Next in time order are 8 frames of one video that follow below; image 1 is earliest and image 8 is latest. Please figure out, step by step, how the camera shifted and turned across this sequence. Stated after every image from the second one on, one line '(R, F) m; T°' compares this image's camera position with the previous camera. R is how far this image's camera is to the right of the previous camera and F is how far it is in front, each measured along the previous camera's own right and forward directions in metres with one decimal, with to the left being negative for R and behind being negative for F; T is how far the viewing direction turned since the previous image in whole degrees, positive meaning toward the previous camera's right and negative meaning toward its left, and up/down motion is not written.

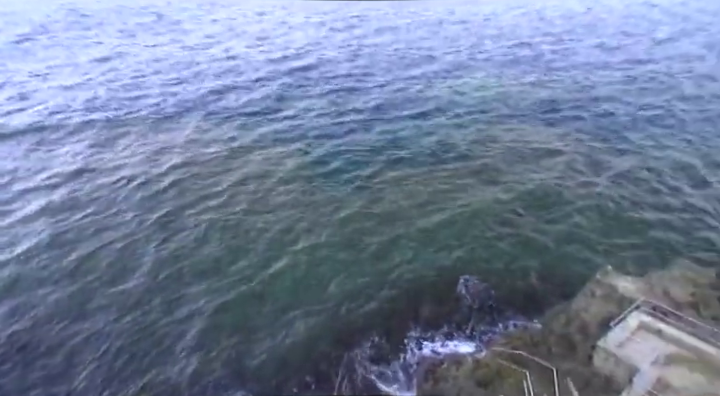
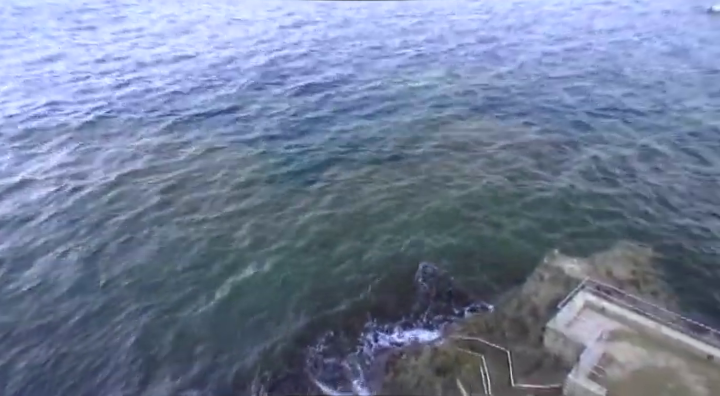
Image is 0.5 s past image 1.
(+0.2, +0.1) m; +5°
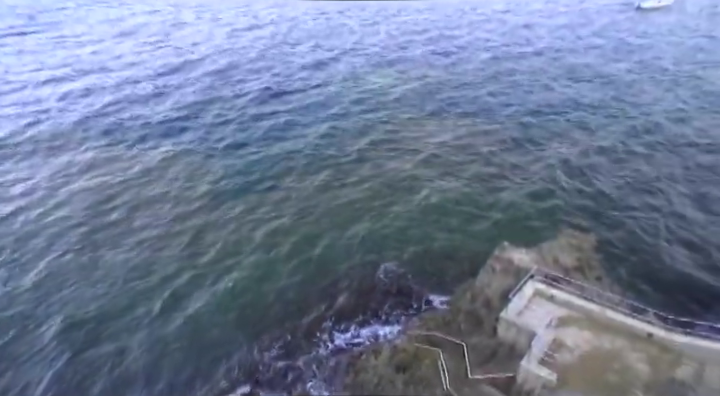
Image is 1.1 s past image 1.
(+0.3, 0.0) m; +5°
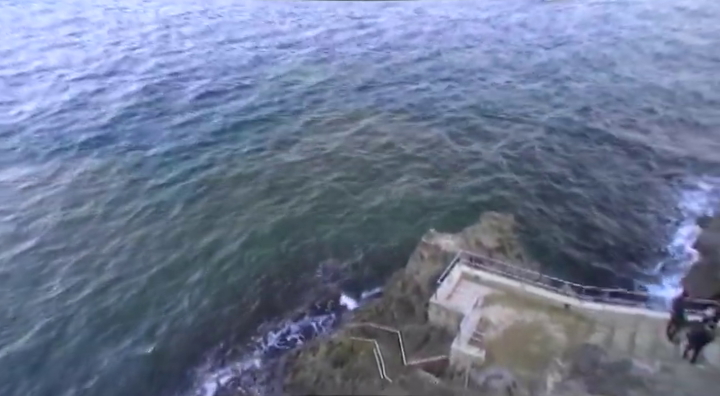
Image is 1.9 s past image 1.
(+0.4, 0.0) m; +7°
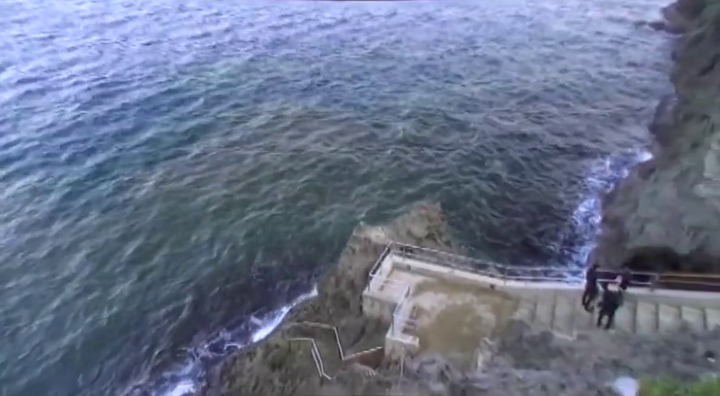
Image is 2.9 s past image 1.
(+0.4, +0.1) m; +7°
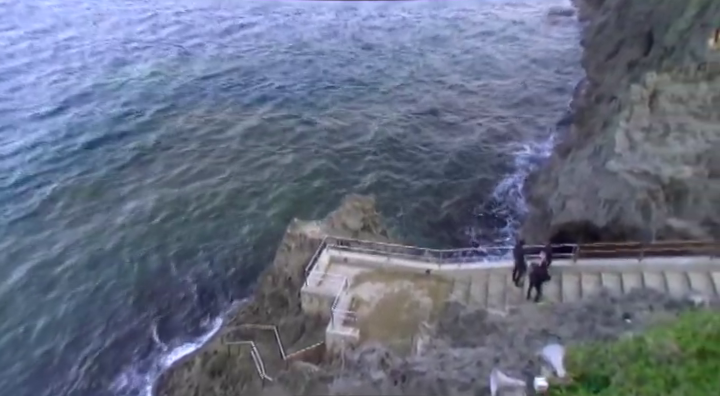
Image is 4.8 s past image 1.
(+0.4, +0.1) m; +7°
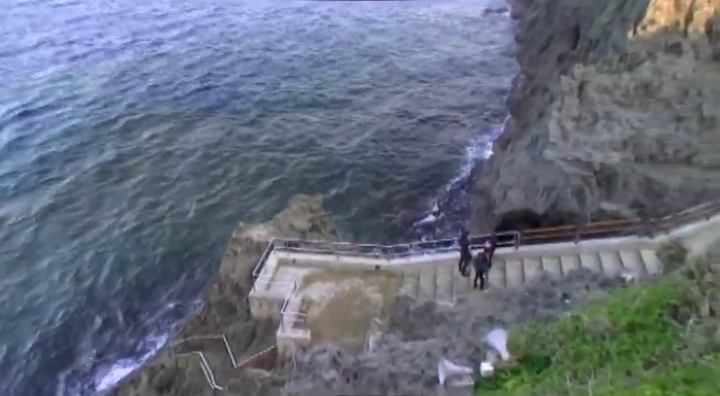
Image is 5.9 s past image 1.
(+0.3, 0.0) m; +6°
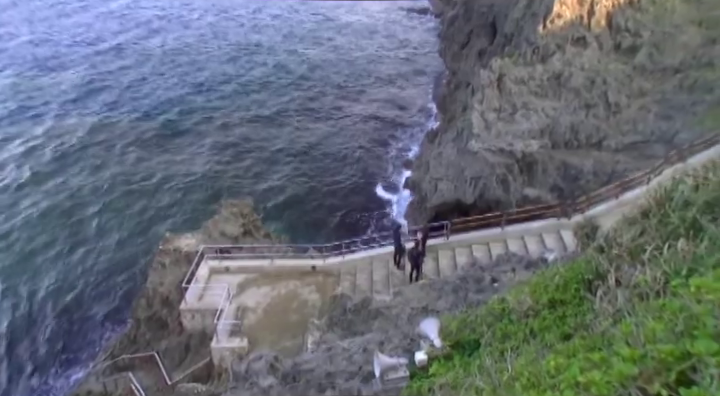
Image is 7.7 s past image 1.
(+0.4, 0.0) m; +7°
